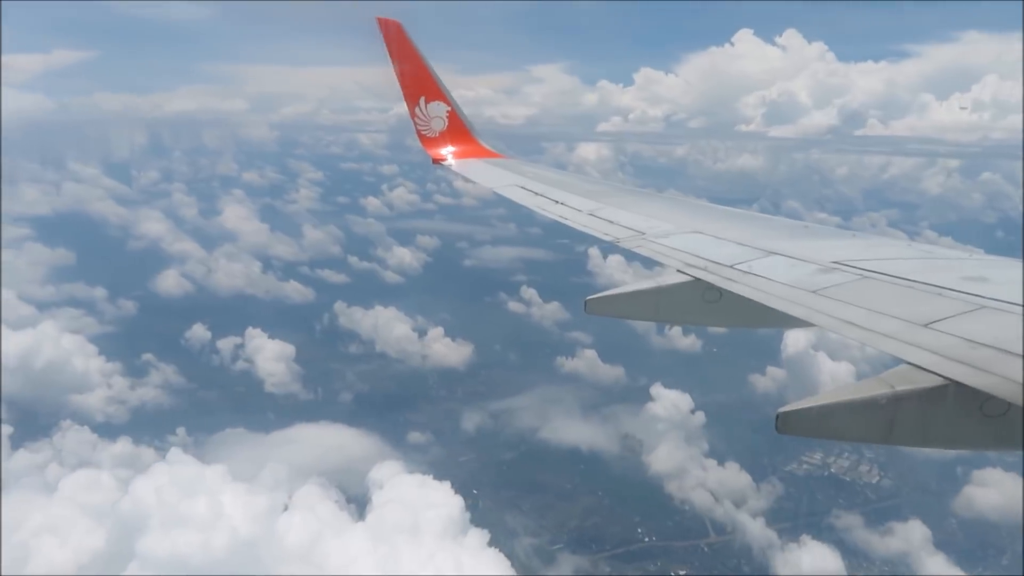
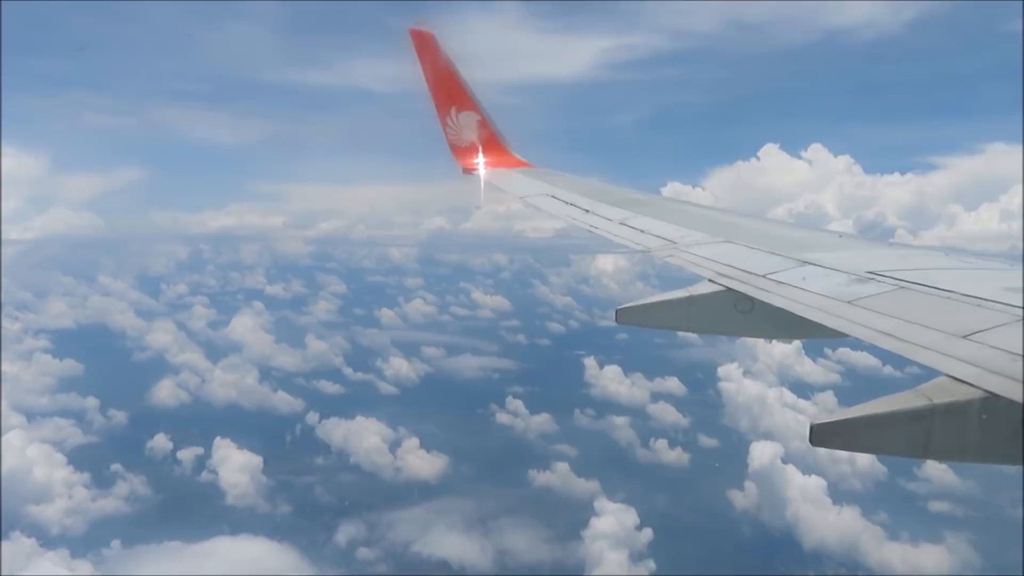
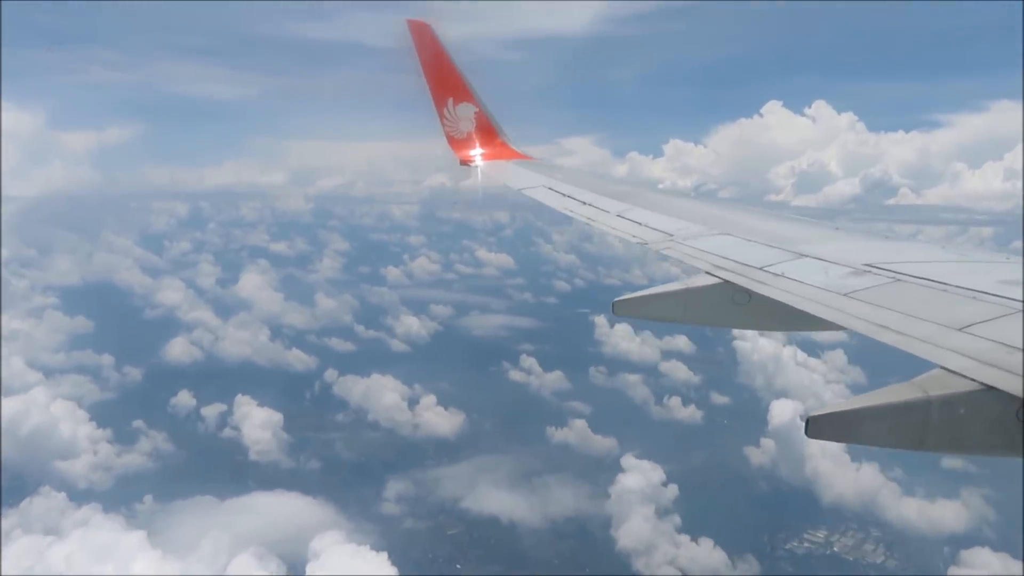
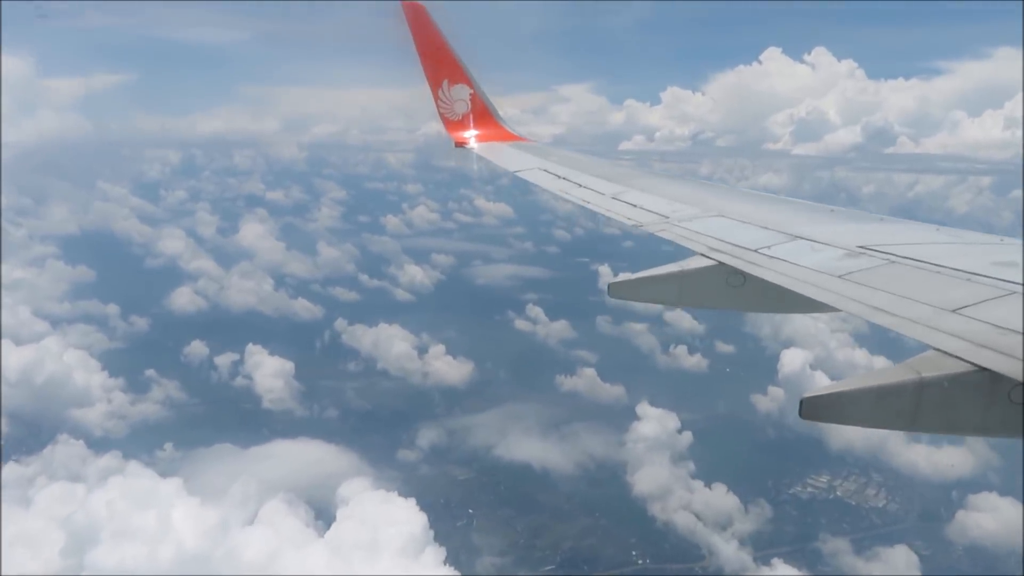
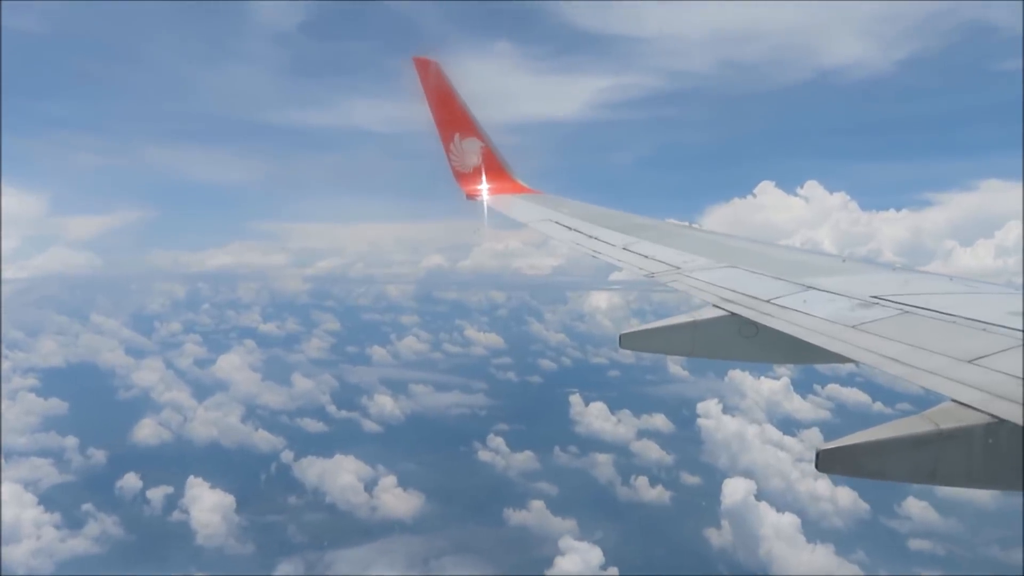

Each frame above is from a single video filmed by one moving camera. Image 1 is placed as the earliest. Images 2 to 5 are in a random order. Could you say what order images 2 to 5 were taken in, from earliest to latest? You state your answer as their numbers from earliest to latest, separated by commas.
4, 3, 2, 5
